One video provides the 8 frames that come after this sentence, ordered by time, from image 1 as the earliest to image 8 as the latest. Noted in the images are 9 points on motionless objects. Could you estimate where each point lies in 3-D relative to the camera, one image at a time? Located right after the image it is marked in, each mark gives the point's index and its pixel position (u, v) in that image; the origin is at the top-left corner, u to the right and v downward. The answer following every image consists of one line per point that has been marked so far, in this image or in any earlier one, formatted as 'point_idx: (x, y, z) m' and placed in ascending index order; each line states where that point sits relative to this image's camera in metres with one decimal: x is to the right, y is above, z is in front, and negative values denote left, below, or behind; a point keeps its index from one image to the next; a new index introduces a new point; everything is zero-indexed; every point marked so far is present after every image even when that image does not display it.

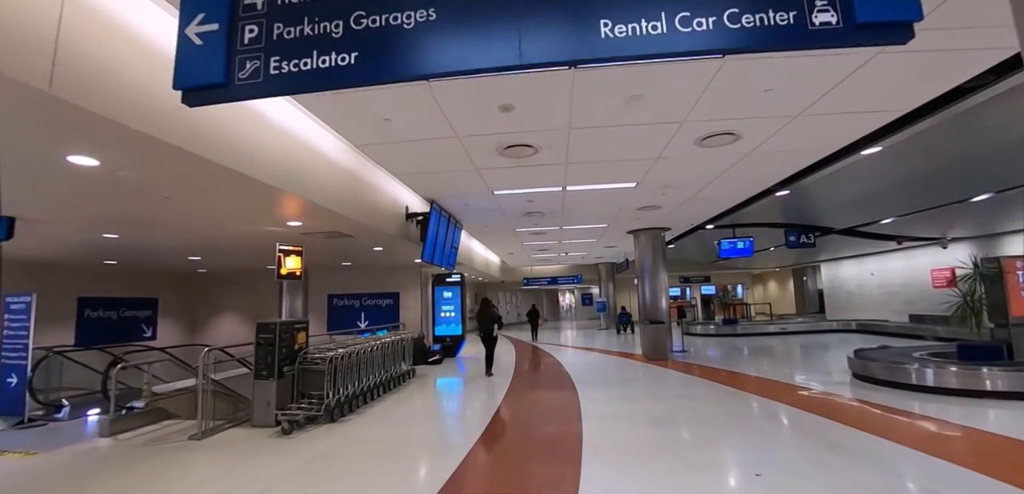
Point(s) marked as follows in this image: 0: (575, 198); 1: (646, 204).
0: (+1.0, +0.8, +6.5) m
1: (+2.3, +0.7, +7.1) m
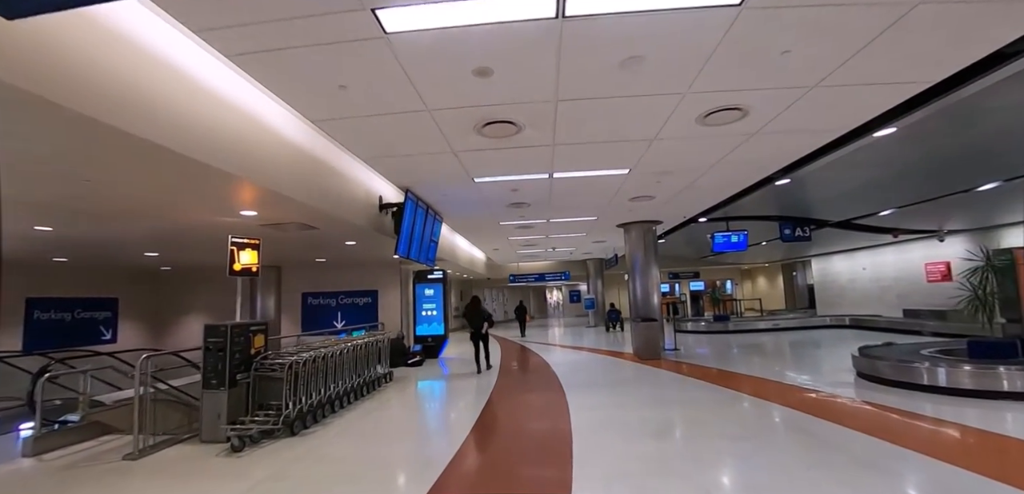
0: (+0.8, +0.9, +6.1) m
1: (+2.0, +0.8, +6.7) m
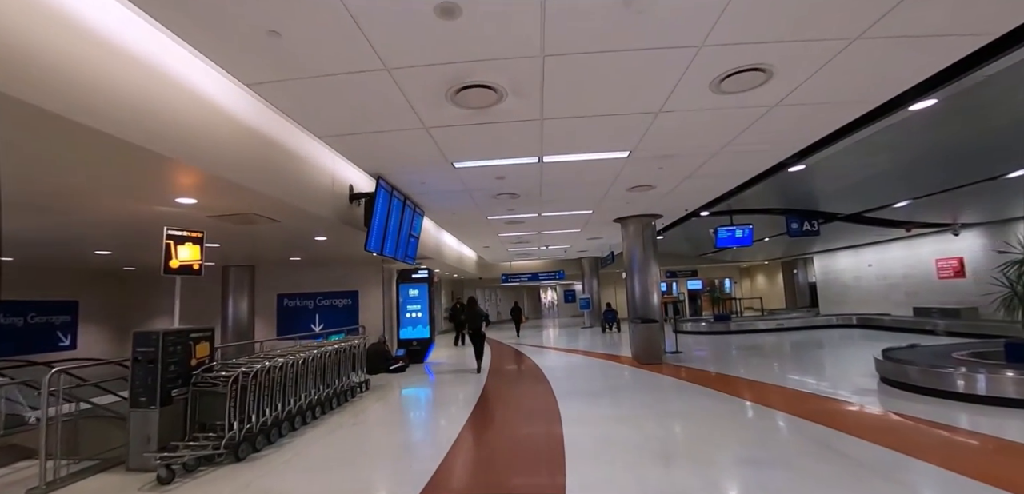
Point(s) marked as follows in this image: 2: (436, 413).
0: (+0.6, +0.9, +5.4) m
1: (+1.8, +0.9, +6.1) m
2: (-1.1, -2.3, +6.2) m
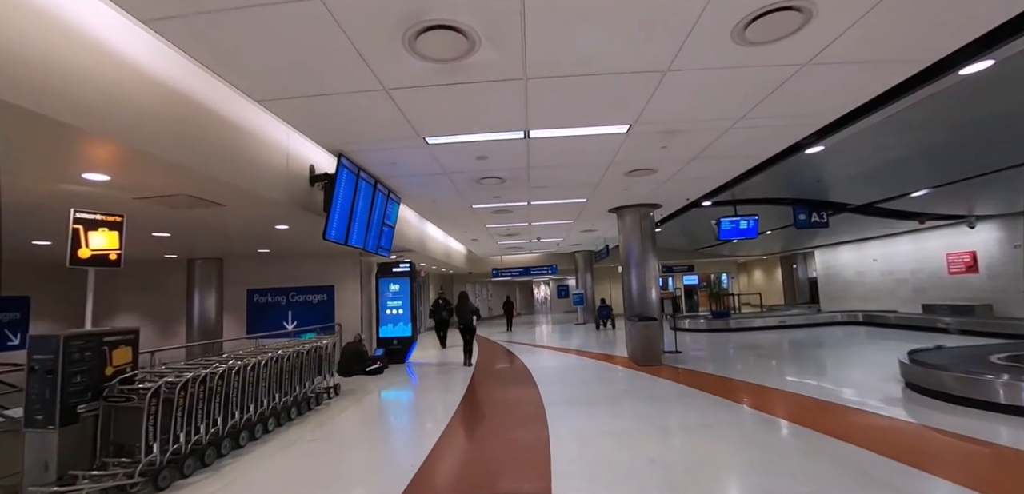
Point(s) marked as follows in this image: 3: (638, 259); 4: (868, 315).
0: (+0.4, +1.0, +4.8) m
1: (+1.6, +1.0, +5.4) m
2: (-1.3, -2.2, +5.6) m
3: (+2.3, -0.2, +8.0) m
4: (+10.4, -2.0, +12.5) m
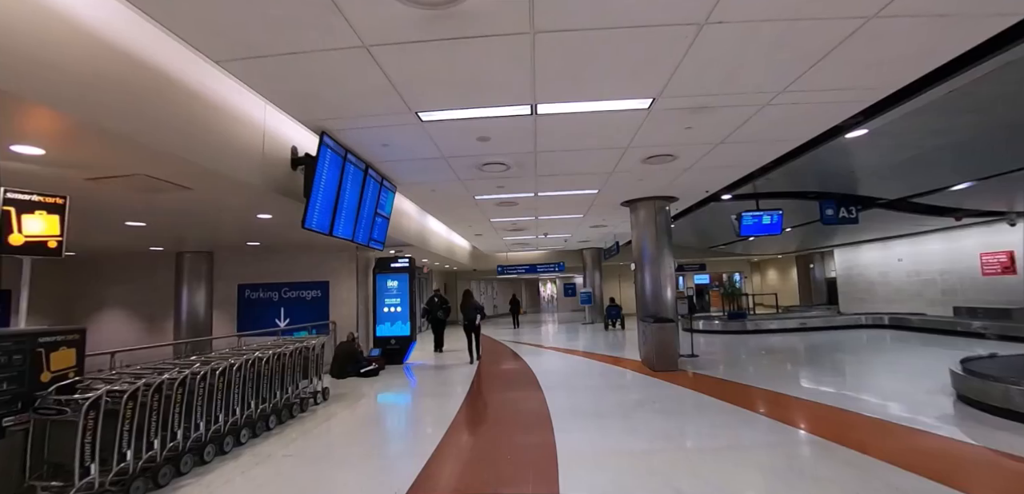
0: (+0.5, +1.1, +4.3) m
1: (+1.7, +1.1, +4.9) m
2: (-1.3, -2.1, +5.1) m
3: (+2.4, -0.1, +7.4) m
4: (+10.5, -1.9, +11.8) m
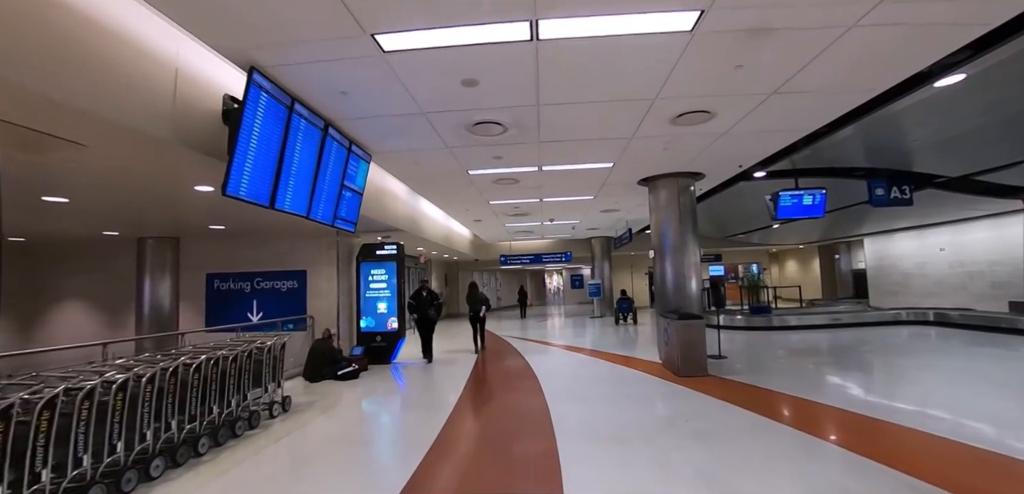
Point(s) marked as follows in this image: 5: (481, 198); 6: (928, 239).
0: (+0.4, +1.3, +3.3) m
1: (+1.6, +1.3, +3.9) m
2: (-1.3, -1.9, +4.2) m
3: (+2.4, +0.1, +6.4) m
4: (+10.6, -1.6, +10.7) m
5: (-0.5, +0.9, +7.4) m
6: (+11.3, +0.2, +11.7) m
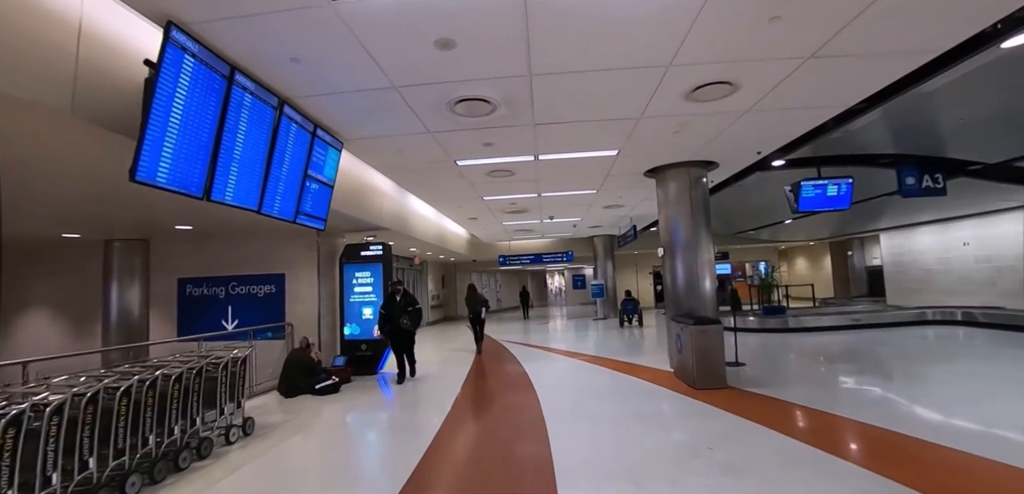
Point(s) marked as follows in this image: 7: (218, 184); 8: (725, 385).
0: (+0.3, +1.3, +2.7) m
1: (+1.6, +1.3, +3.3) m
2: (-1.4, -1.9, +3.6) m
3: (+2.4, +0.1, +5.8) m
4: (+10.5, -1.5, +10.1) m
5: (-0.6, +0.9, +6.8) m
6: (+11.3, +0.3, +11.1) m
7: (-1.9, +0.4, +2.8) m
8: (+2.6, -1.7, +5.3) m
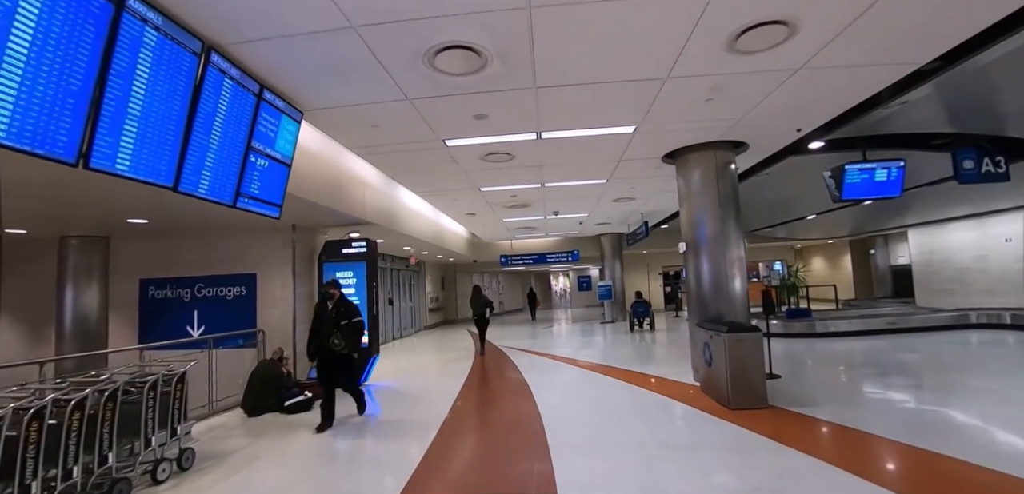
0: (+0.3, +1.4, +1.9) m
1: (+1.5, +1.4, +2.5) m
2: (-1.4, -1.8, +2.8) m
3: (+2.4, +0.2, +5.1) m
4: (+10.6, -1.4, +9.3) m
5: (-0.6, +0.9, +6.1) m
6: (+11.3, +0.4, +10.2) m
7: (-1.9, +0.5, +2.0) m
8: (+2.6, -1.6, +4.5) m
